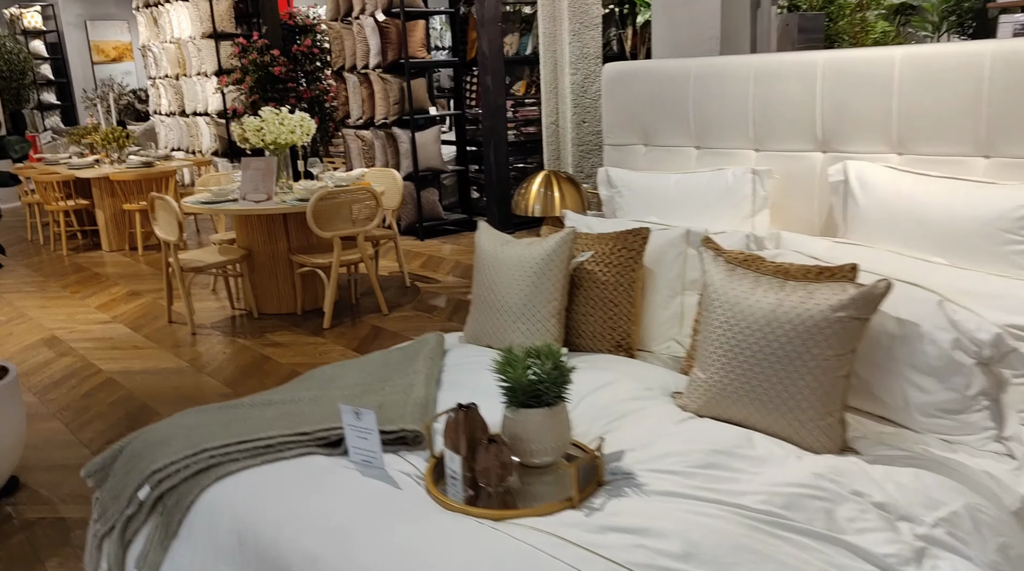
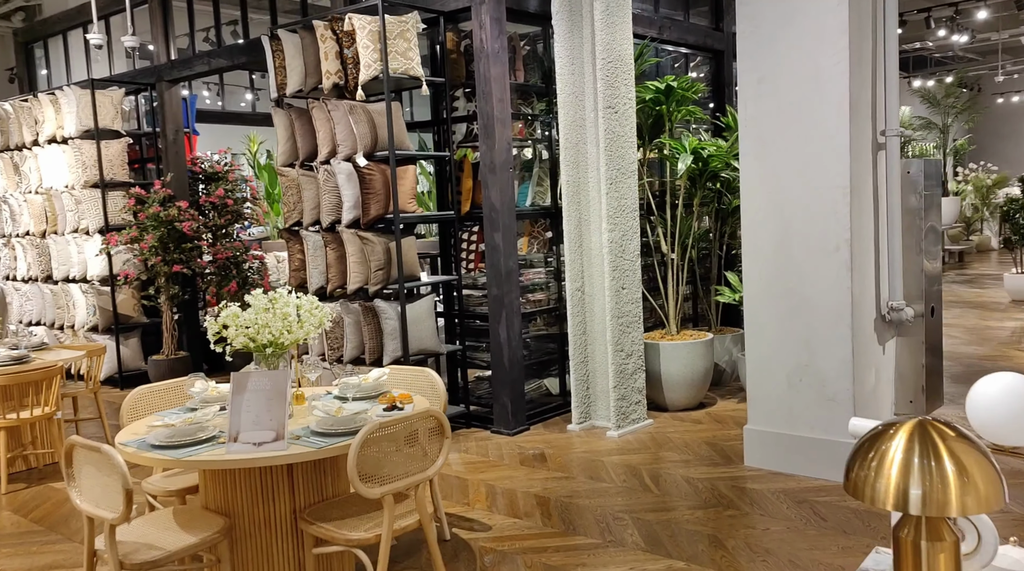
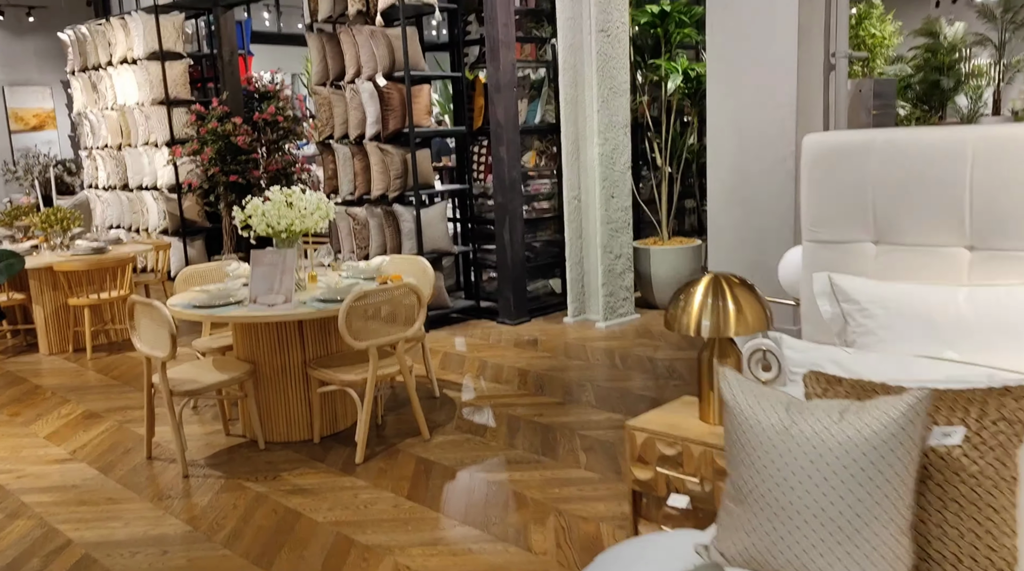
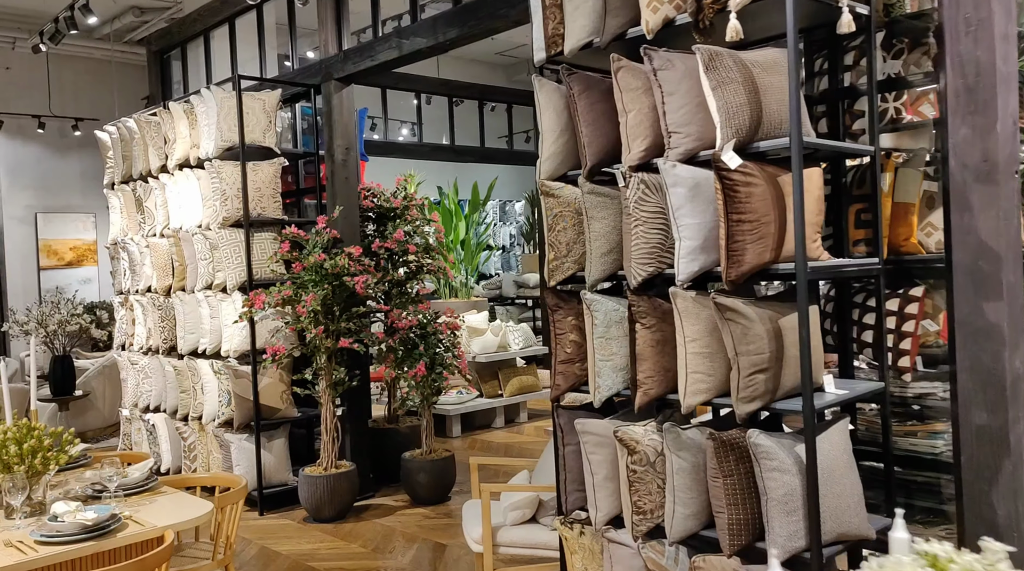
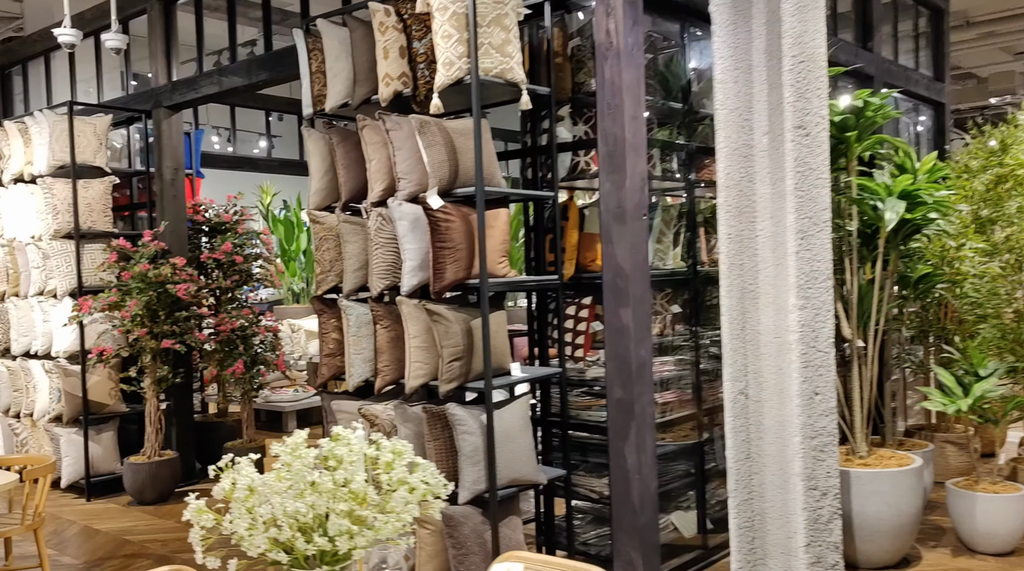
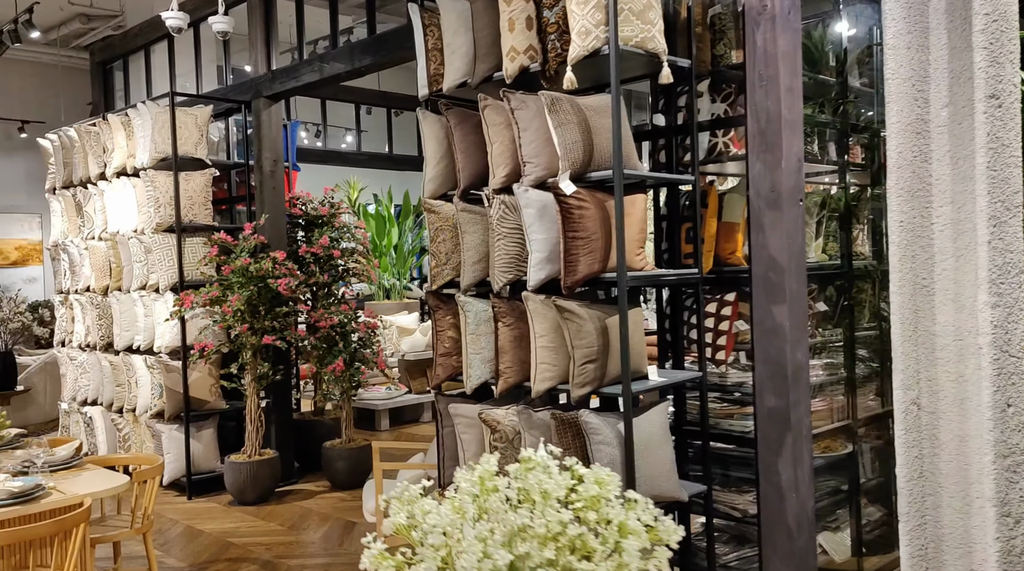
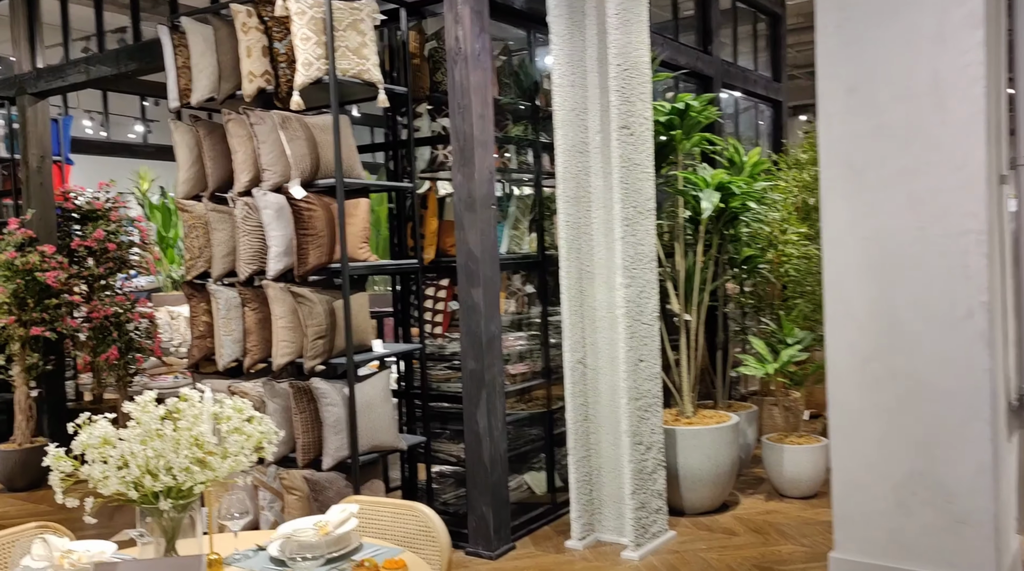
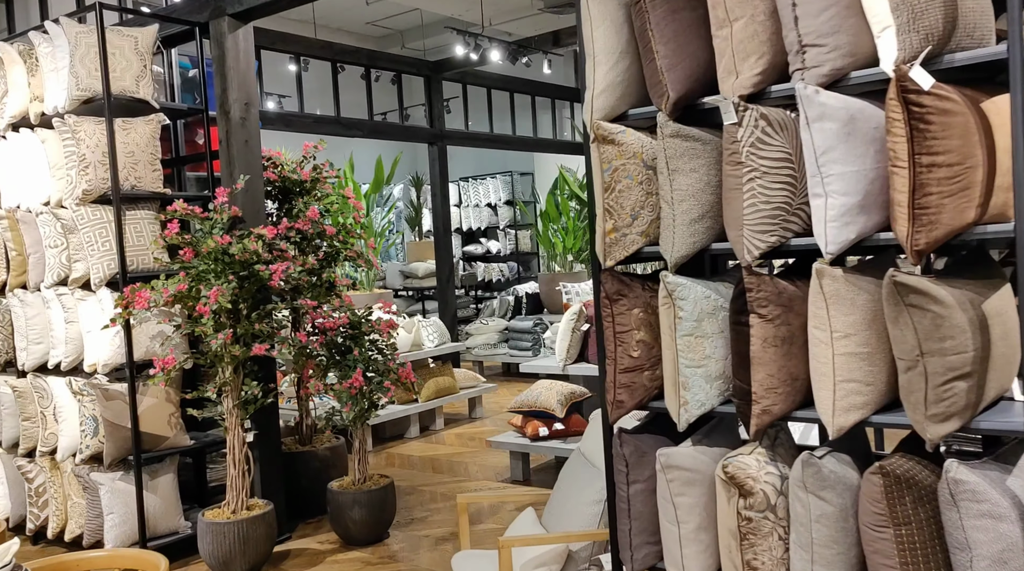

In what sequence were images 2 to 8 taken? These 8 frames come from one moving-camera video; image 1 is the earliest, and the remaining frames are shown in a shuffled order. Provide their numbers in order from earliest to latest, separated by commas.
3, 2, 7, 5, 6, 4, 8
